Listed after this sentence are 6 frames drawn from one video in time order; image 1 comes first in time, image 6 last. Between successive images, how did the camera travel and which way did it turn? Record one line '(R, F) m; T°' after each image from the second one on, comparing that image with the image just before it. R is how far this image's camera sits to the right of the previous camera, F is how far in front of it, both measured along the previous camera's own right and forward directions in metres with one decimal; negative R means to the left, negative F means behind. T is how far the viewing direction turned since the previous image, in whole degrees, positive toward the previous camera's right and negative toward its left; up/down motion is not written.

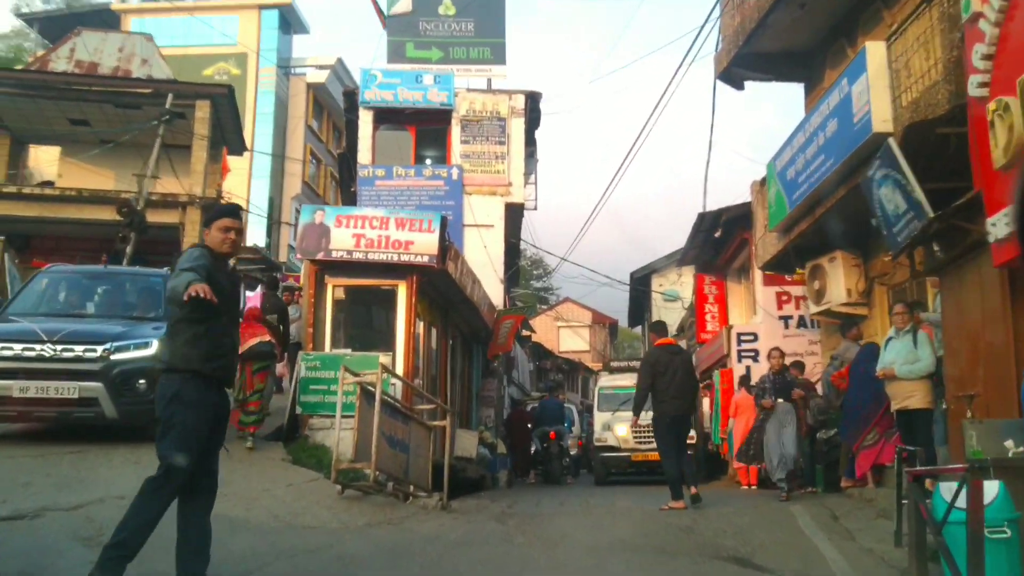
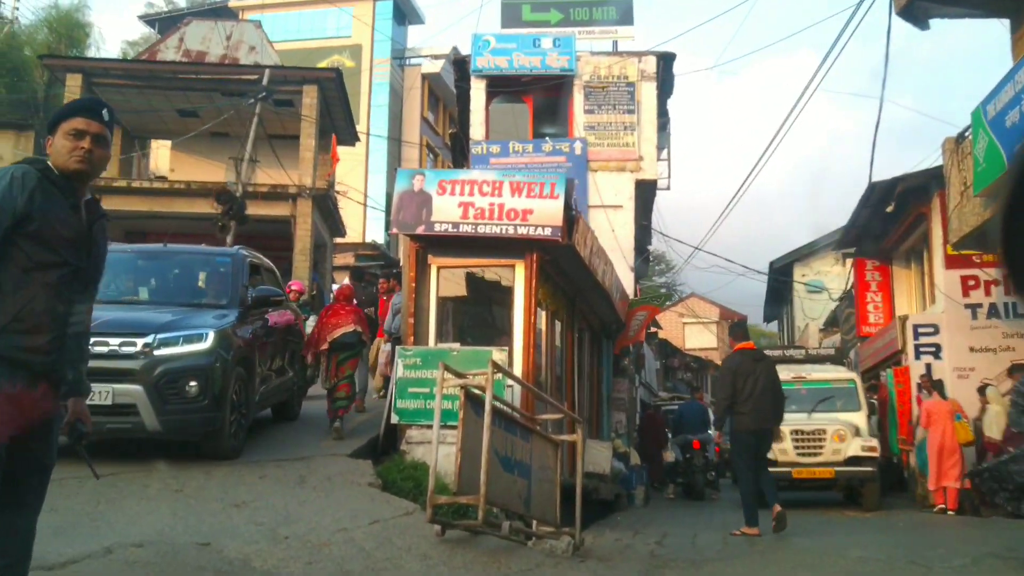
(-0.3, +2.3) m; -7°
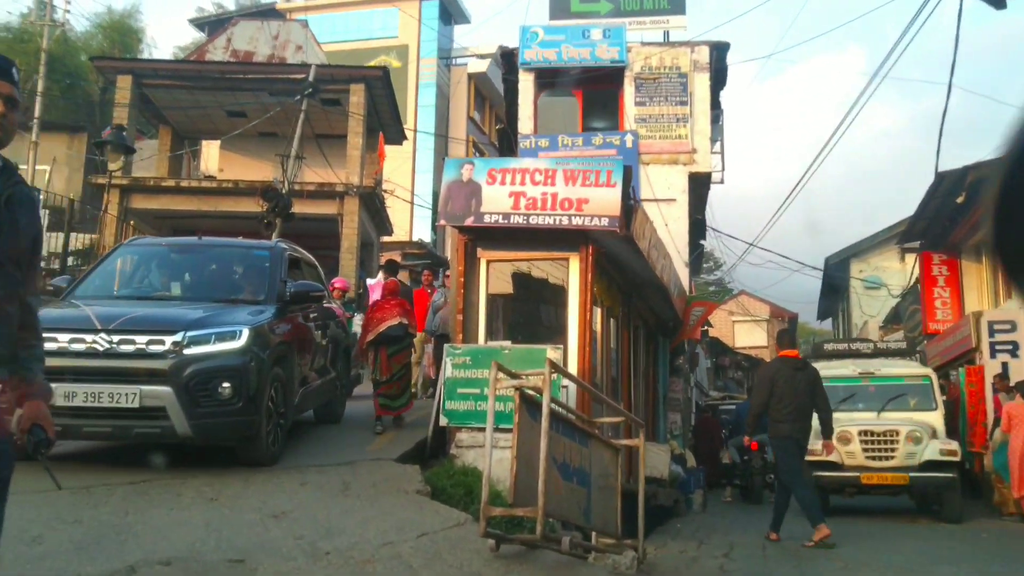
(-0.1, +0.5) m; -3°
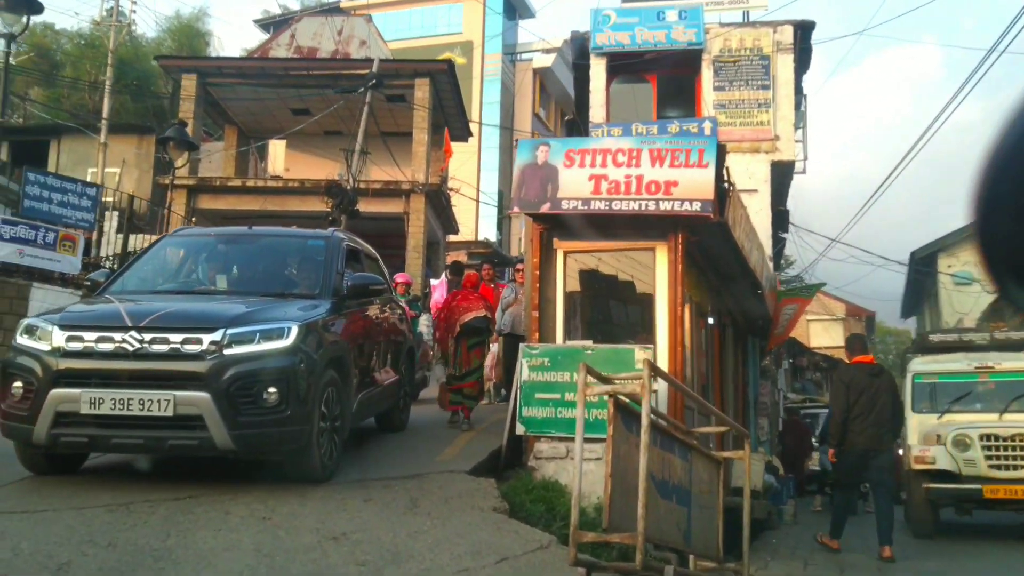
(-0.1, +0.8) m; -4°
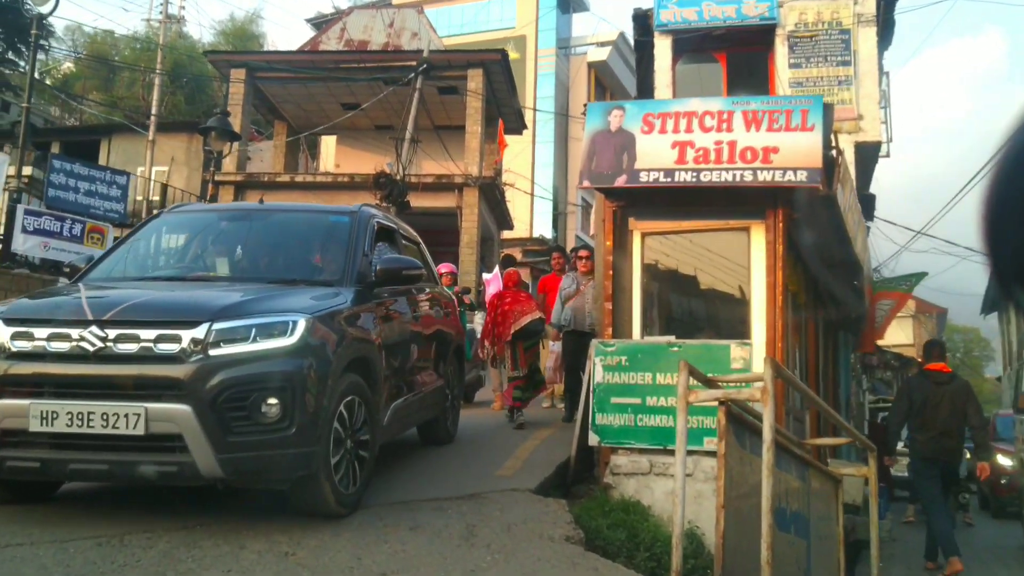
(-0.1, +1.1) m; -3°
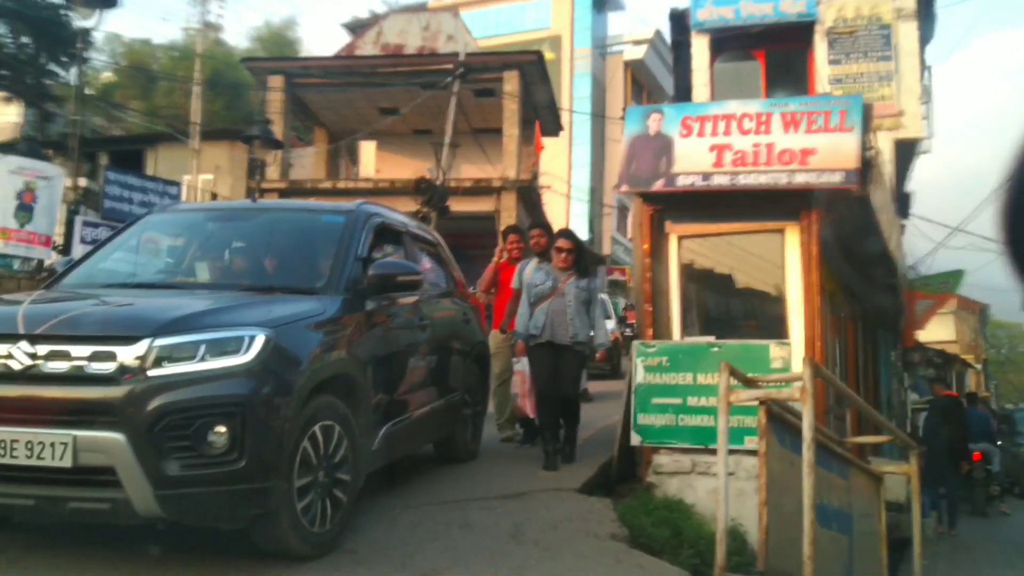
(0.0, -0.1) m; -2°
